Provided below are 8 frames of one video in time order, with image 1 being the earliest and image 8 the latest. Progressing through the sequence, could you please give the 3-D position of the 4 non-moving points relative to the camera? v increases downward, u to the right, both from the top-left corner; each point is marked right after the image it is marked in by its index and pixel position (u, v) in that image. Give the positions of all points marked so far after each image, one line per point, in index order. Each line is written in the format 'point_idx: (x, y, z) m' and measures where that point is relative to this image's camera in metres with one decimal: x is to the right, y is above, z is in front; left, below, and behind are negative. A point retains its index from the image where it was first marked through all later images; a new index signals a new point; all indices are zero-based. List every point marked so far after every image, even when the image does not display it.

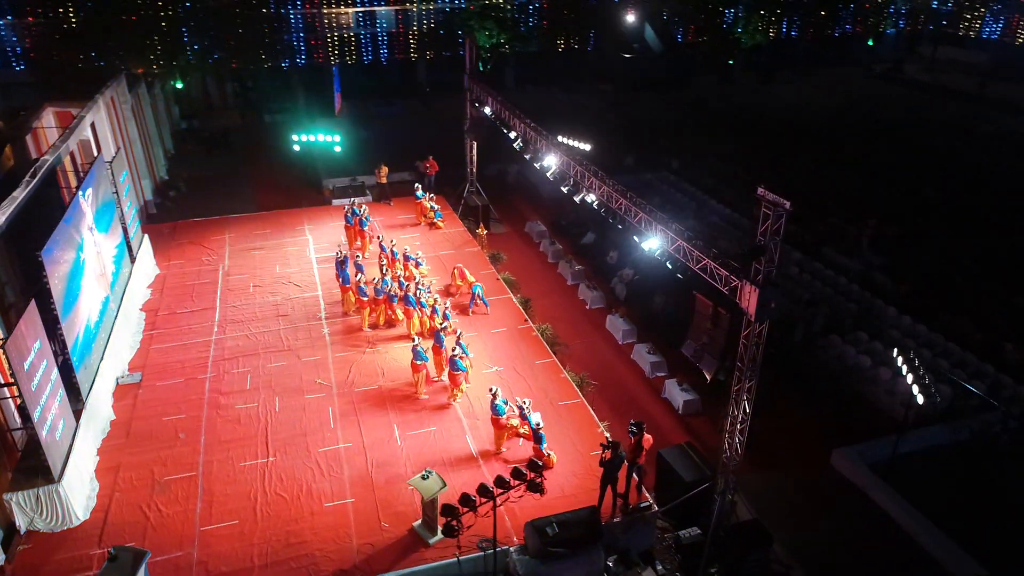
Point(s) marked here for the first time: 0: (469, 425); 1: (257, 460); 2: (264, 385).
0: (-0.7, -2.2, +11.5) m
1: (-3.8, -2.6, +10.7) m
2: (-4.3, -1.7, +12.4) m
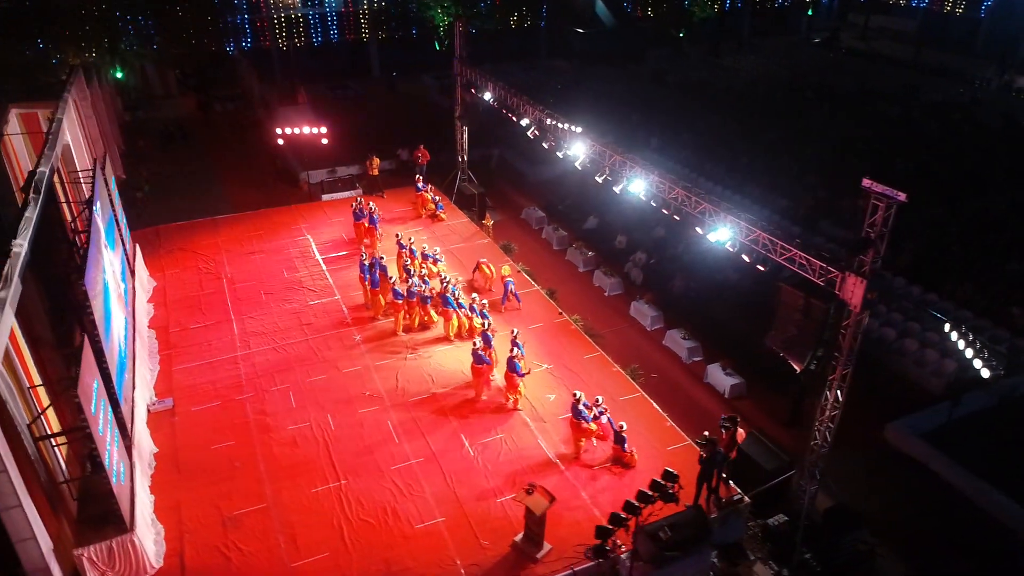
0: (+0.4, -2.2, +11.2) m
1: (-2.6, -2.8, +10.1) m
2: (-3.3, -1.9, +11.8) m
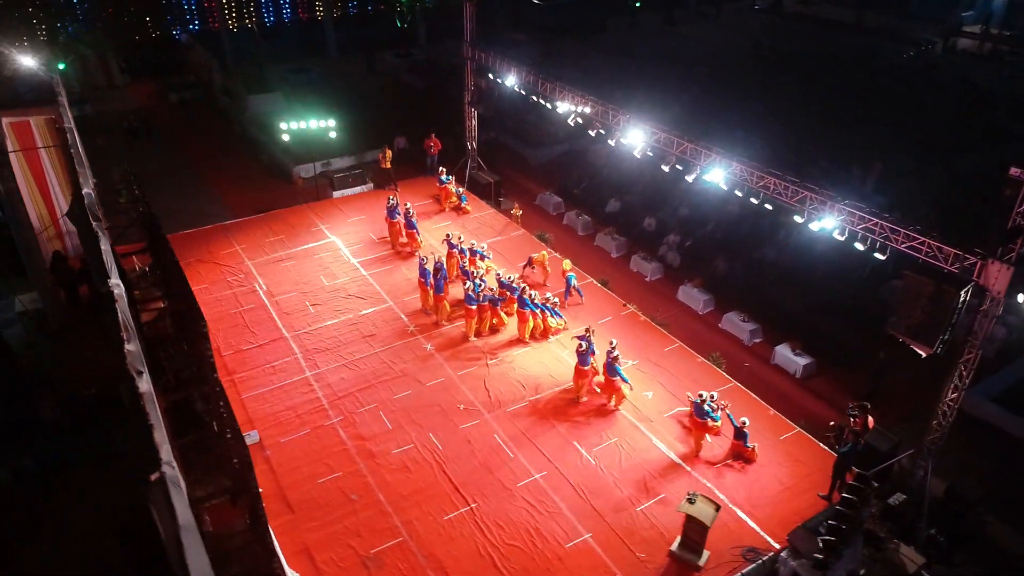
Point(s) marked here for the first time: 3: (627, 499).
0: (+2.1, -2.2, +11.1) m
1: (-0.7, -3.0, +9.7) m
2: (-1.7, -2.1, +11.2) m
3: (+1.6, -2.9, +9.9) m
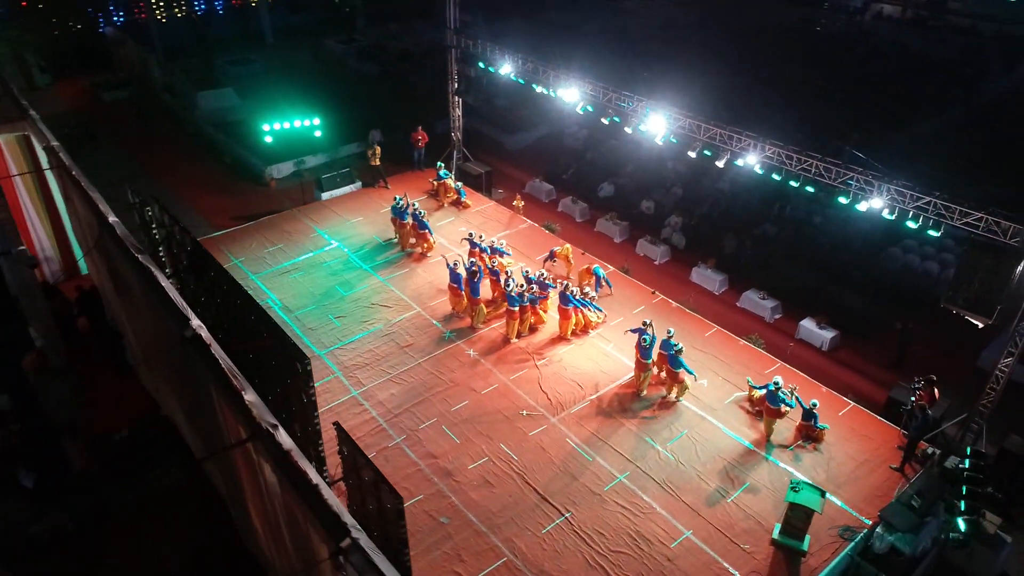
0: (+3.2, -2.0, +11.2) m
1: (+0.6, -3.1, +9.5) m
2: (-0.6, -2.2, +10.8) m
3: (+2.8, -2.8, +9.9) m
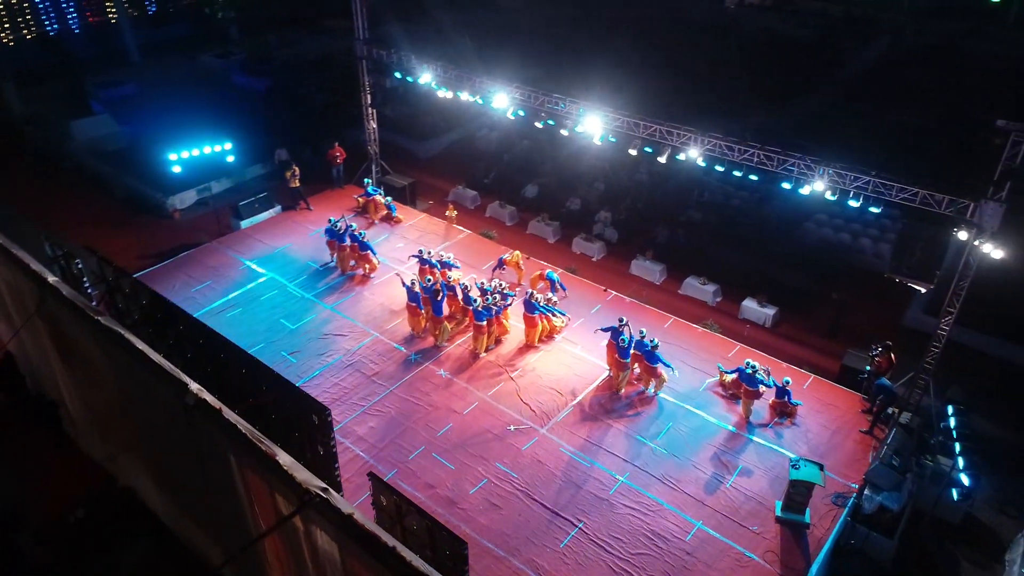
0: (+2.9, -1.9, +11.5) m
1: (+0.8, -3.2, +9.4) m
2: (-0.7, -2.5, +10.6) m
3: (+2.9, -2.7, +10.3) m
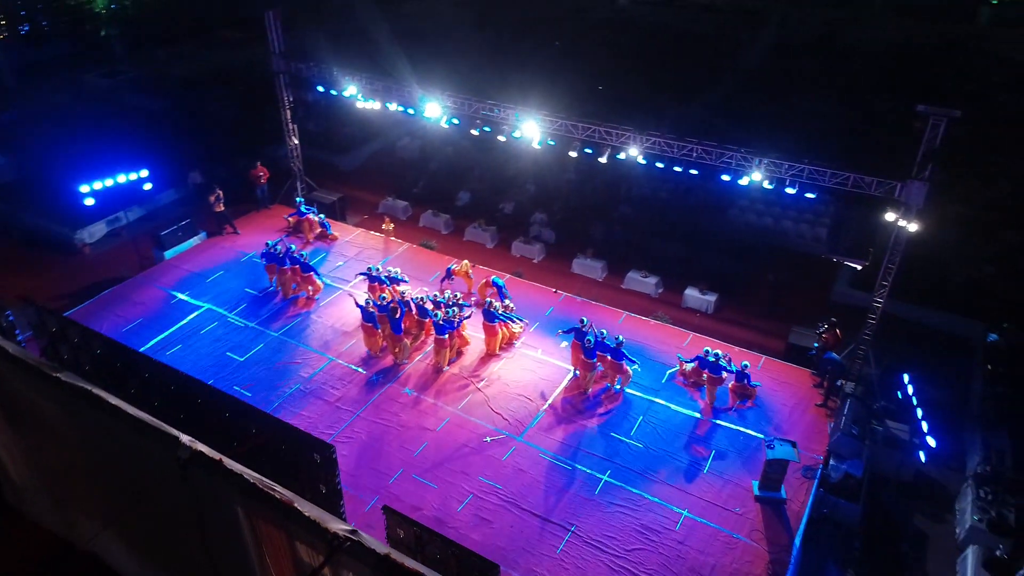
0: (+2.5, -1.8, +11.8) m
1: (+0.7, -3.3, +9.5) m
2: (-1.0, -2.7, +10.4) m
3: (+2.6, -2.6, +10.6) m
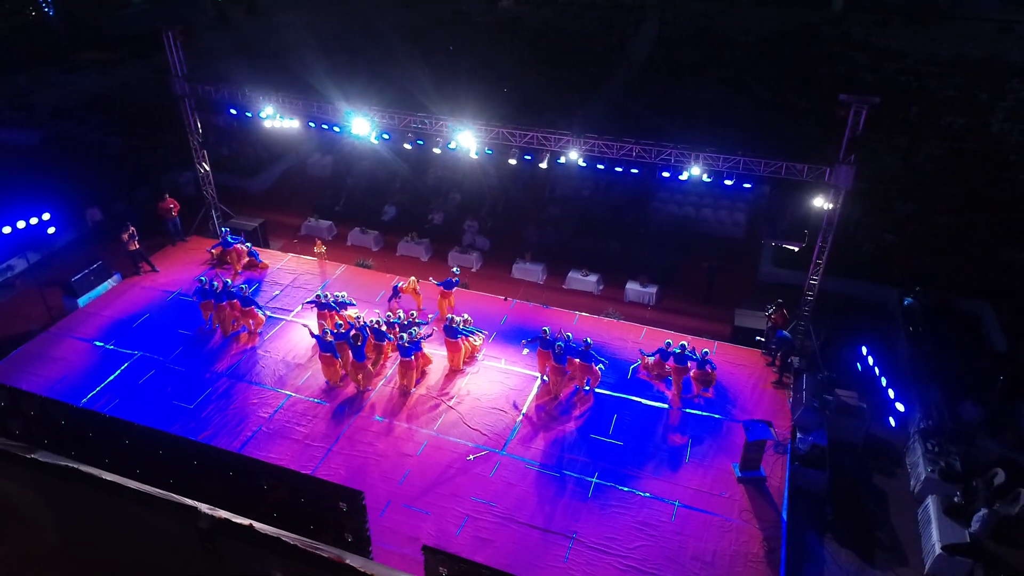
0: (+2.0, -1.8, +12.1) m
1: (+0.7, -3.4, +9.5) m
2: (-1.1, -3.0, +10.2) m
3: (+2.4, -2.6, +10.9) m
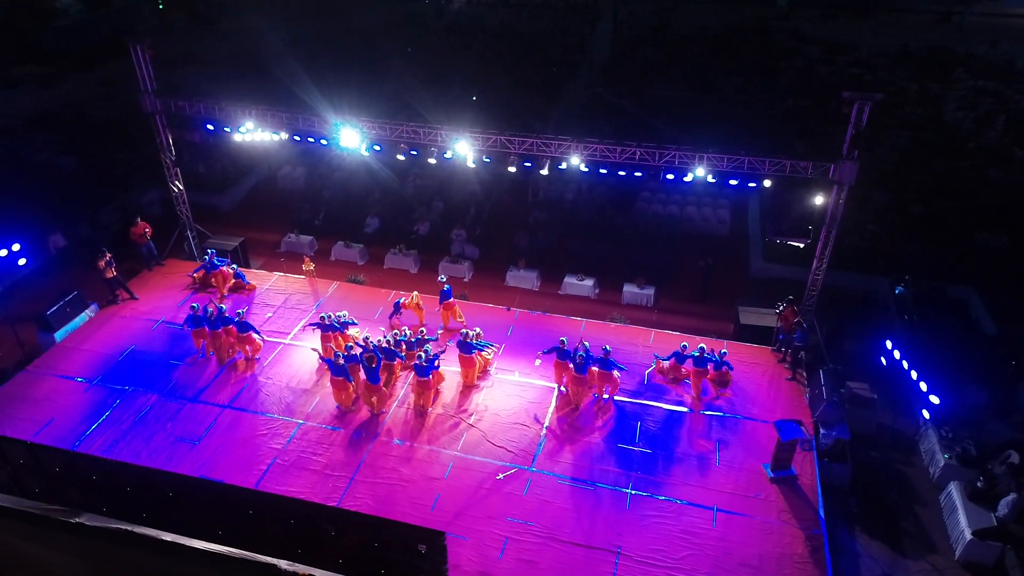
0: (+2.3, -1.9, +12.0) m
1: (+1.3, -3.6, +9.3) m
2: (-0.6, -3.2, +9.9) m
3: (+2.9, -2.6, +10.8) m
